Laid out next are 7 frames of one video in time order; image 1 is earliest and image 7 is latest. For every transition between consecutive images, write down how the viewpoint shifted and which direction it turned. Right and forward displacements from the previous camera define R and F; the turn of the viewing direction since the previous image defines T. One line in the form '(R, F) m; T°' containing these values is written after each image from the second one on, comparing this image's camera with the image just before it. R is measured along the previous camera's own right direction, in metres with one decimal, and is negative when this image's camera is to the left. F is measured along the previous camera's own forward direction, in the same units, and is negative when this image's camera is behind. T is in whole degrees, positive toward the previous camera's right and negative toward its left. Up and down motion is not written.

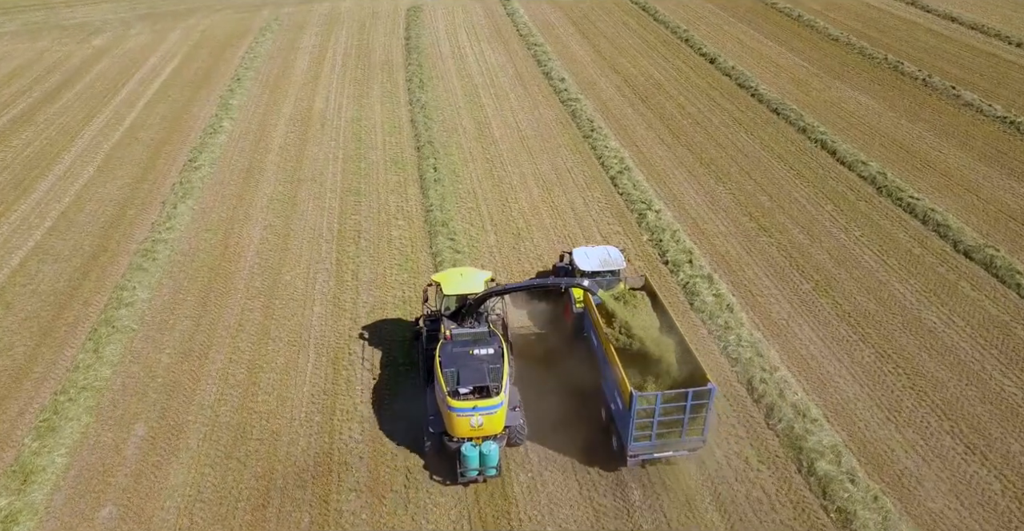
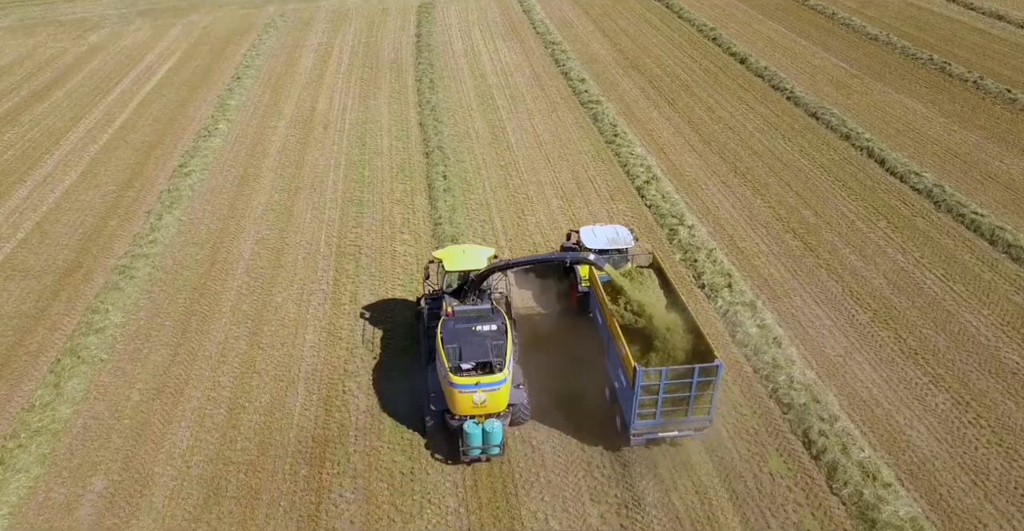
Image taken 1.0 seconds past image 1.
(-0.1, +2.0) m; -1°
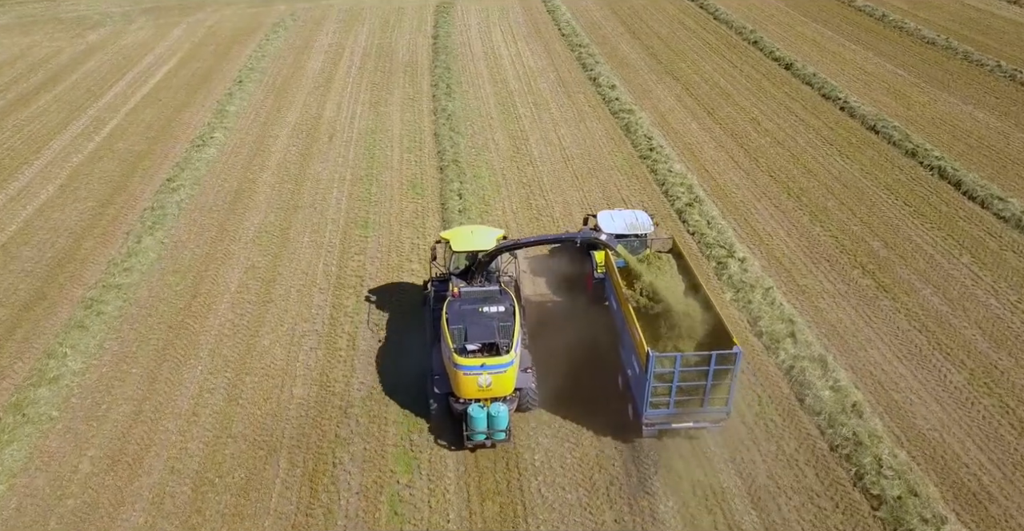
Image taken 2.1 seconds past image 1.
(-0.1, +2.4) m; -1°
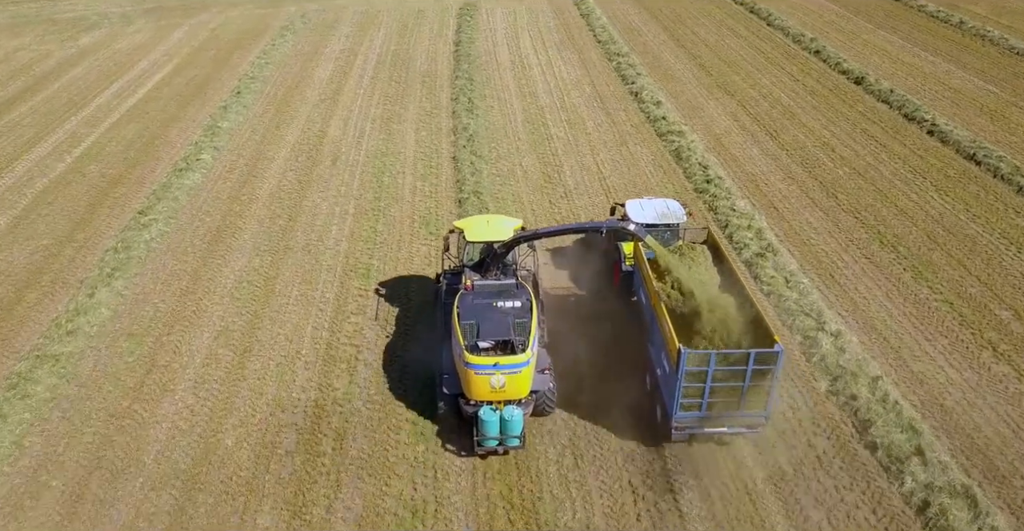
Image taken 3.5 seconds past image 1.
(-0.2, +3.3) m; -1°
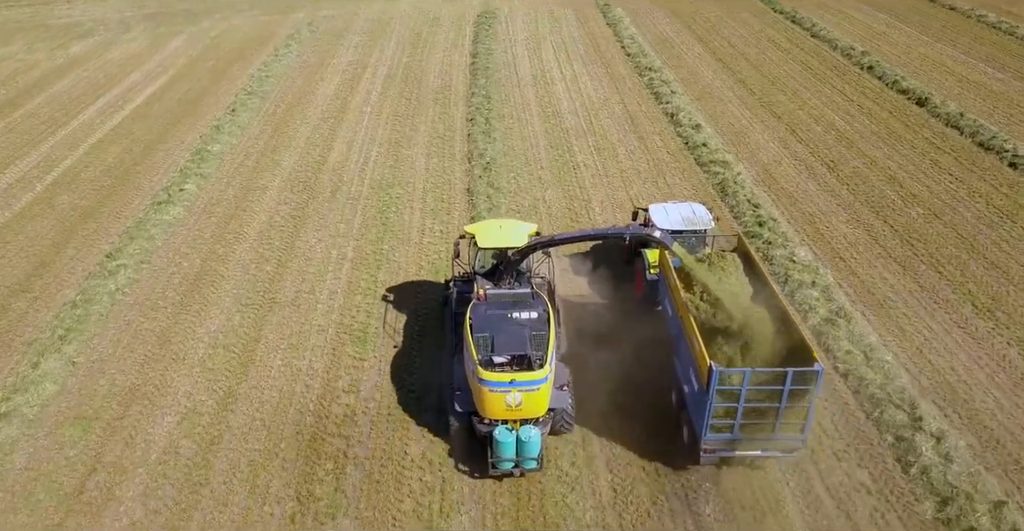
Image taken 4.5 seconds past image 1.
(-0.1, +2.4) m; -1°
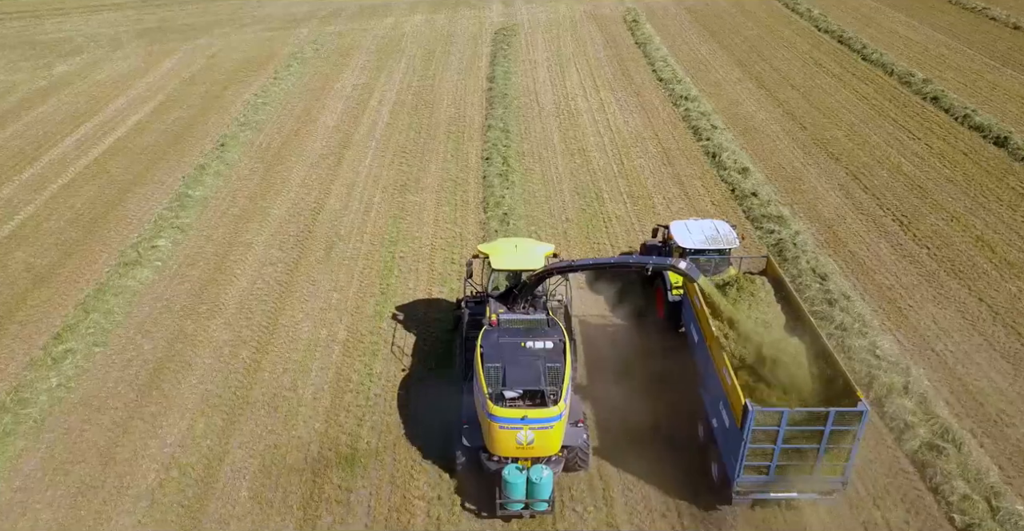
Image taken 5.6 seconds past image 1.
(-0.1, +2.5) m; -1°
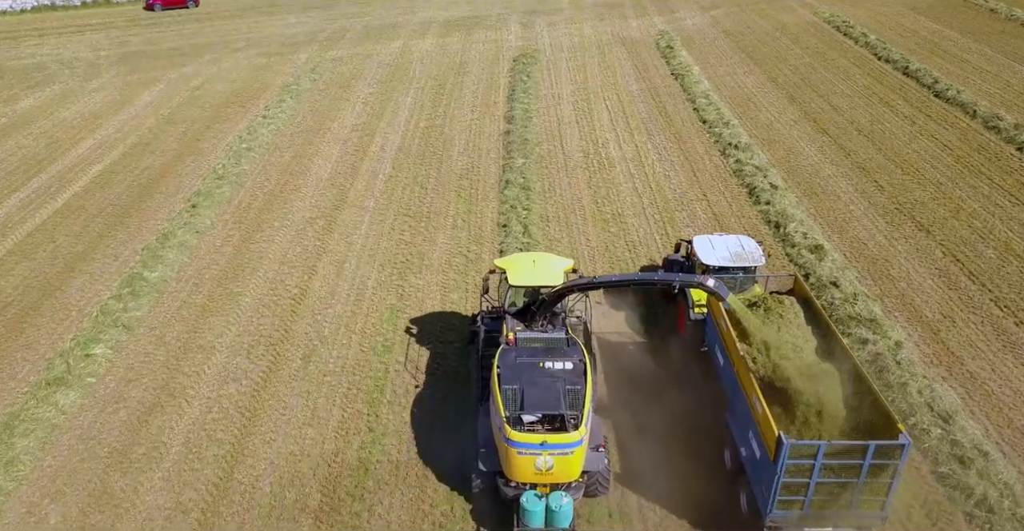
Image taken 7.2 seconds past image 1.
(-0.2, +3.3) m; -1°
